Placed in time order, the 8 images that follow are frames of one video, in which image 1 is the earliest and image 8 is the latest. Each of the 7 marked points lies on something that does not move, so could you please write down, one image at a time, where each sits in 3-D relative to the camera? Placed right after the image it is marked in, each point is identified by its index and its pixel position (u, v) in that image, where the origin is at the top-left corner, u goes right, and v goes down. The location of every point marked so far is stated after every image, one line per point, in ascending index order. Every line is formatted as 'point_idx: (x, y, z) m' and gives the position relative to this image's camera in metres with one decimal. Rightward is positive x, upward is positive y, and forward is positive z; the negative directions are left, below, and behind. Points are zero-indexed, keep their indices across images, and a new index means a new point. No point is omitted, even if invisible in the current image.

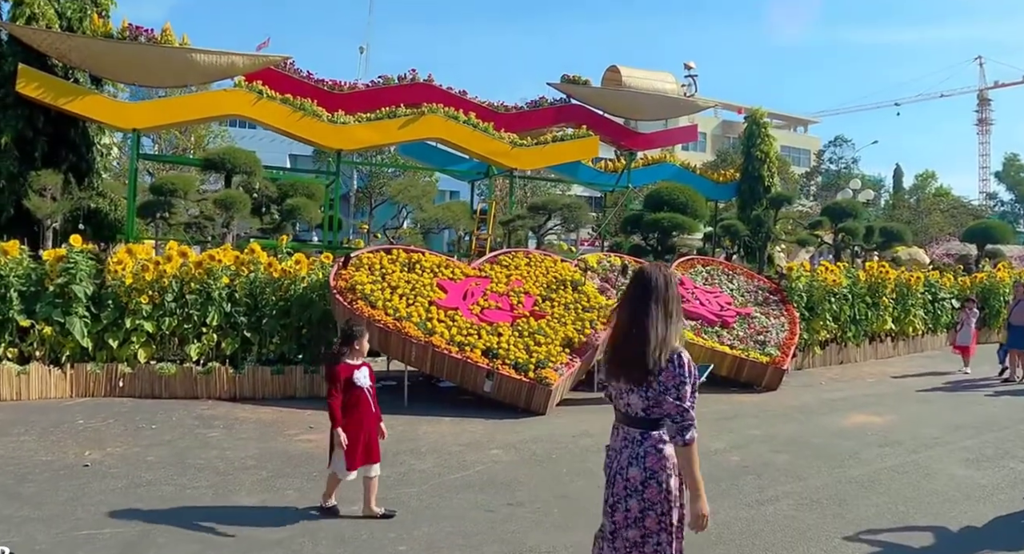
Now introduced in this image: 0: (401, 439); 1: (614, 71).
0: (-0.9, -1.3, +7.0) m
1: (+2.0, +4.1, +16.9) m
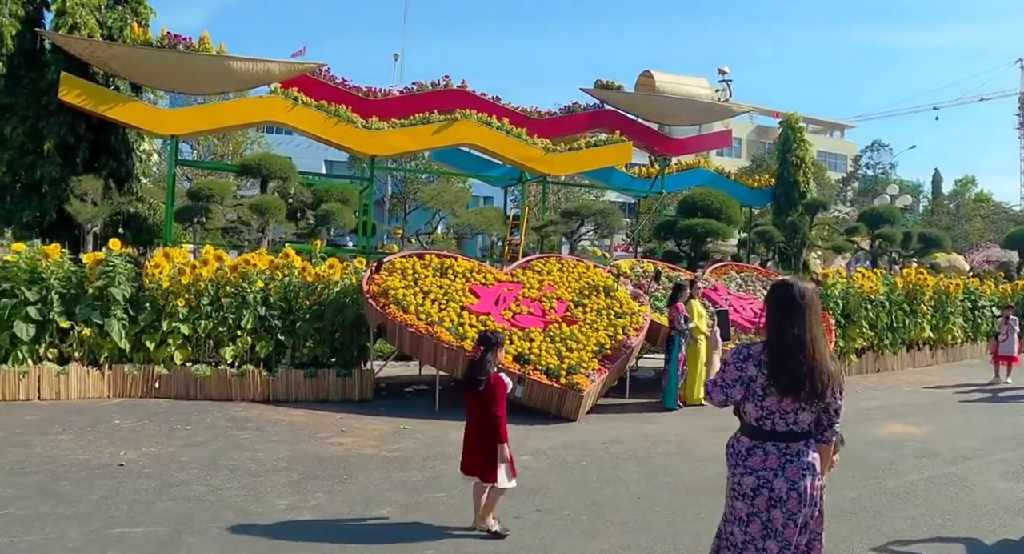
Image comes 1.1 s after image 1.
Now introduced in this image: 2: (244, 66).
0: (-0.7, -1.4, +7.0) m
1: (+2.7, +3.9, +16.8) m
2: (-4.3, +3.3, +13.6) m
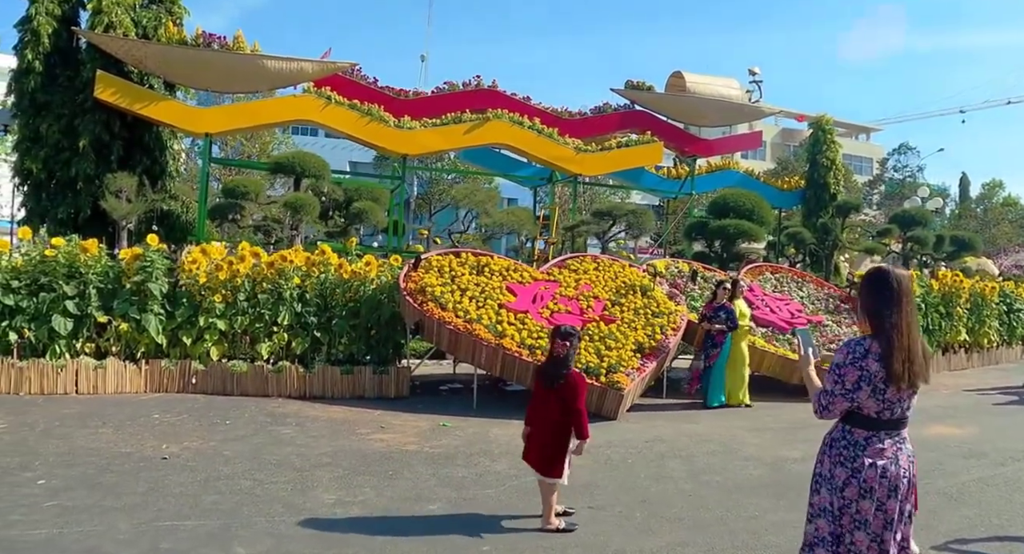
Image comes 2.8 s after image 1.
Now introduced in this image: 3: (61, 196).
0: (-0.3, -1.3, +6.9) m
1: (+3.3, +3.9, +16.7) m
2: (-3.7, +3.4, +13.7) m
3: (-7.5, +1.3, +14.2) m
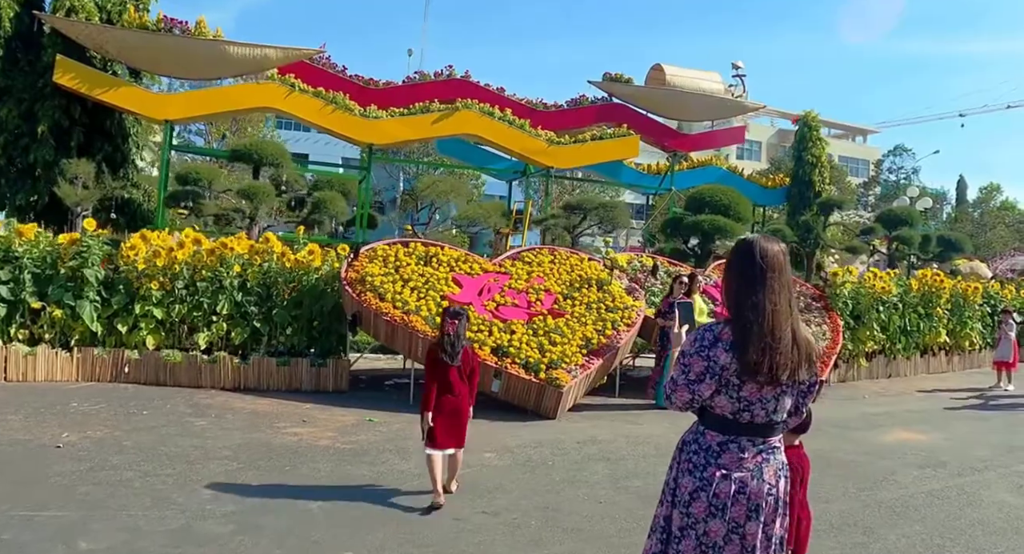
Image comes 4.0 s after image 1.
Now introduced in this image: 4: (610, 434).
0: (-0.9, -1.2, +6.5) m
1: (+2.8, +4.0, +16.3) m
2: (-4.2, +3.5, +13.3) m
3: (-8.0, +1.5, +13.8) m
4: (+0.8, -1.3, +7.0) m
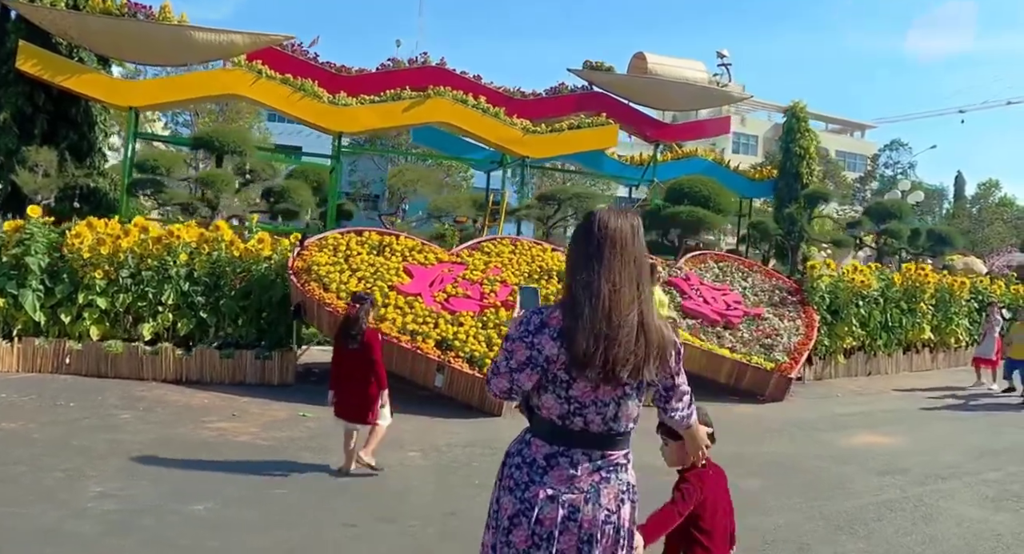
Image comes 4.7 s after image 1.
0: (-1.4, -1.1, +6.2) m
1: (+2.4, +4.1, +15.9) m
2: (-4.6, +3.7, +12.9) m
3: (-8.4, +1.7, +13.5) m
4: (+0.3, -1.2, +6.6) m
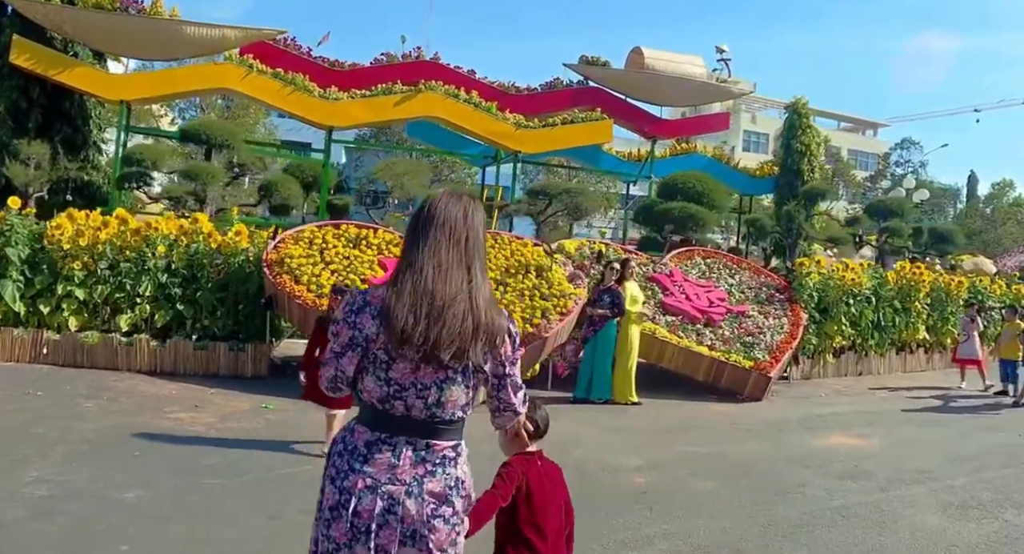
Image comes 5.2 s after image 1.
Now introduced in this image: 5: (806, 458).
0: (-1.7, -1.1, +6.2) m
1: (+2.3, +4.1, +15.8) m
2: (-4.8, +3.8, +13.0) m
3: (-8.5, +1.8, +13.6) m
4: (0.0, -1.1, +6.6) m
5: (+2.1, -1.3, +6.1) m
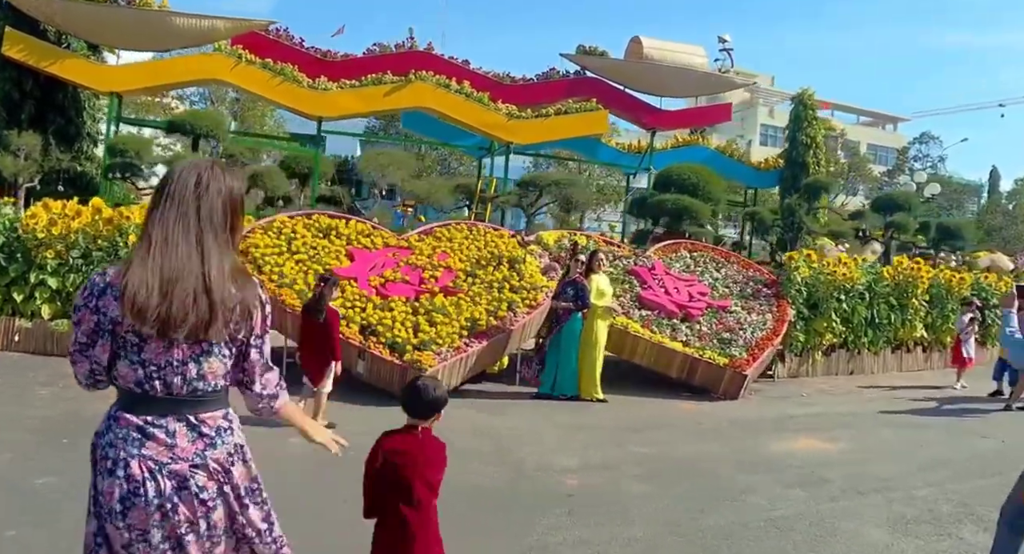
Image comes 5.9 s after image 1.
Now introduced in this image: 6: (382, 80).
0: (-2.1, -1.0, +6.1) m
1: (+2.3, +4.2, +15.5) m
2: (-4.9, +3.9, +12.9) m
3: (-8.7, +2.0, +13.7) m
4: (-0.3, -1.1, +6.4) m
5: (+1.7, -1.3, +5.8) m
6: (-2.0, +3.0, +13.2) m
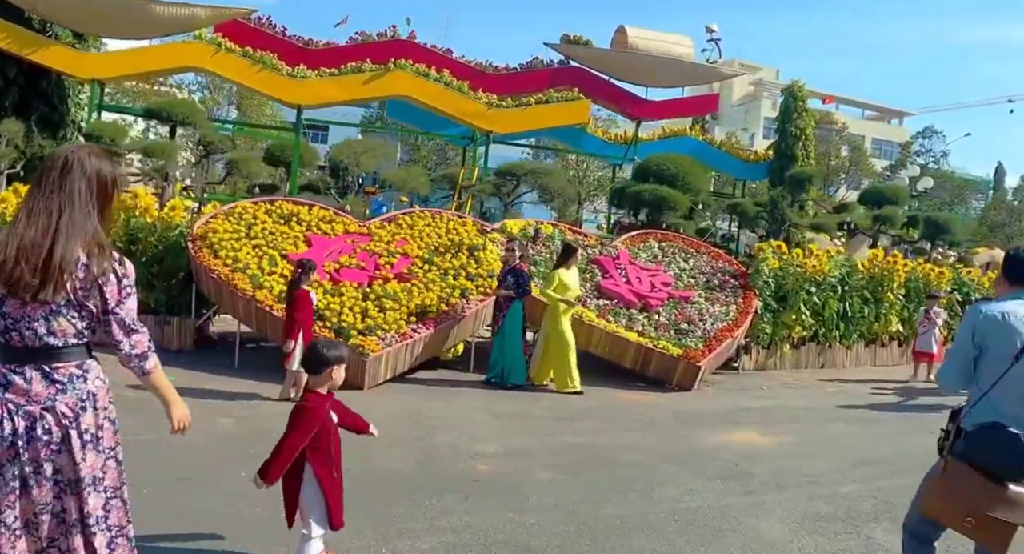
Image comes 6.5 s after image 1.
0: (-2.5, -0.9, +6.1) m
1: (+2.0, +4.4, +15.5) m
2: (-5.2, +4.1, +13.0) m
3: (-9.0, +2.3, +13.8) m
4: (-0.8, -1.0, +6.4) m
5: (+1.2, -1.2, +5.8) m
6: (-2.3, +3.2, +13.2) m
